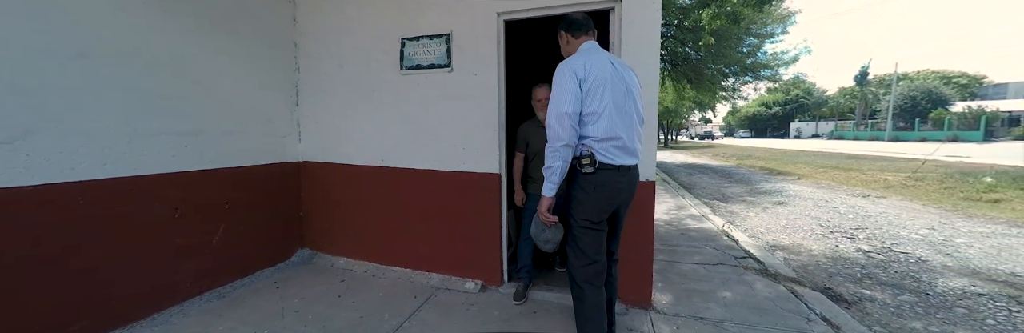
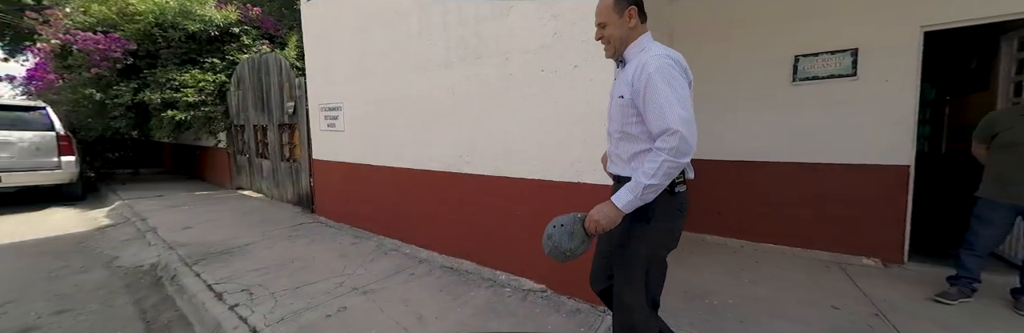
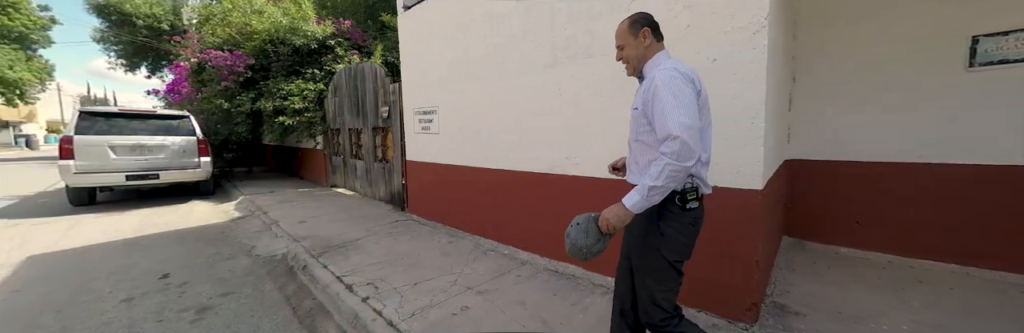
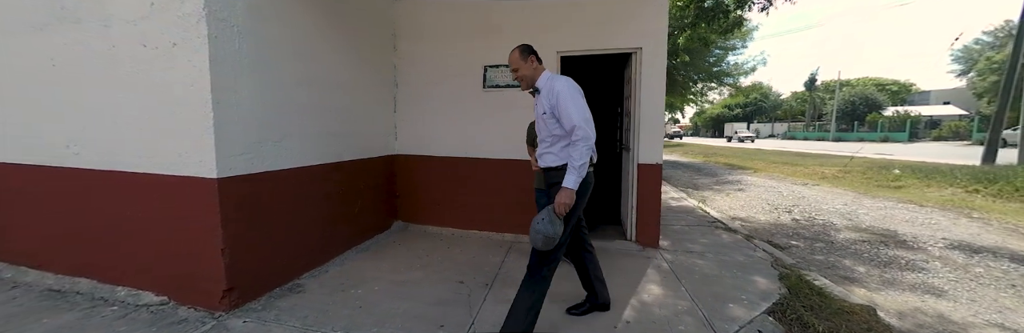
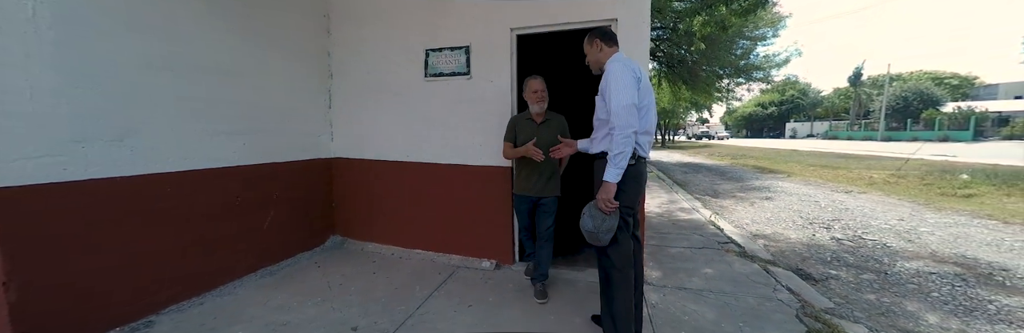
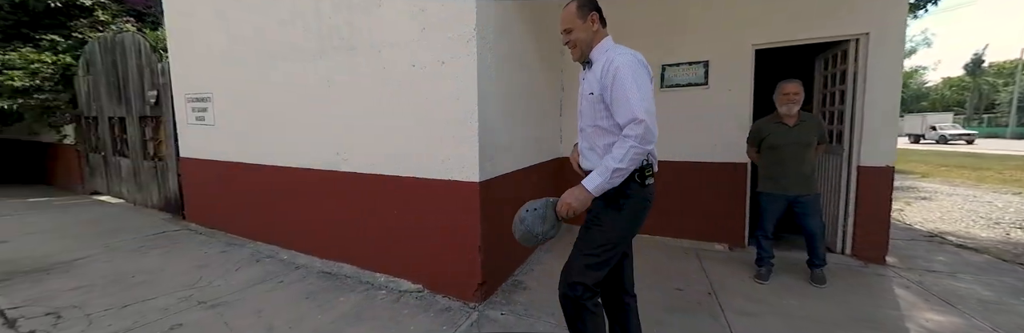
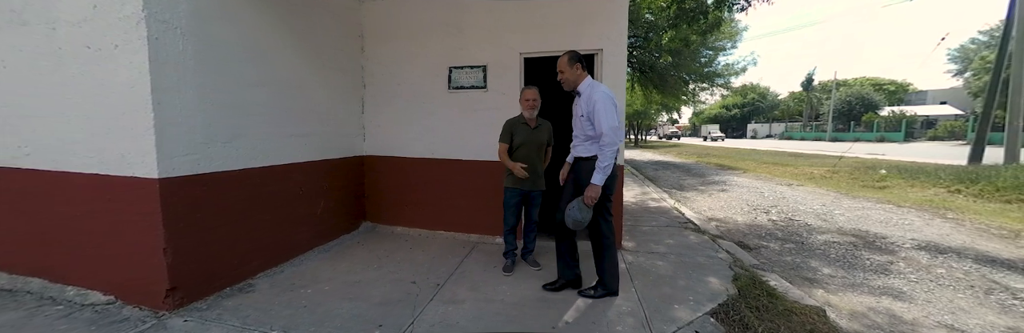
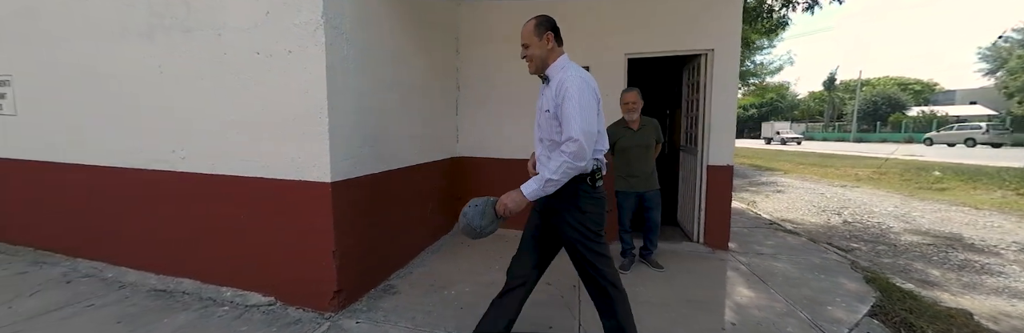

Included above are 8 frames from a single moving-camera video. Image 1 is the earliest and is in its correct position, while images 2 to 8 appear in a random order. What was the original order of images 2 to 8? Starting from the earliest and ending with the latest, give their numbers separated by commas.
5, 7, 4, 8, 6, 2, 3
